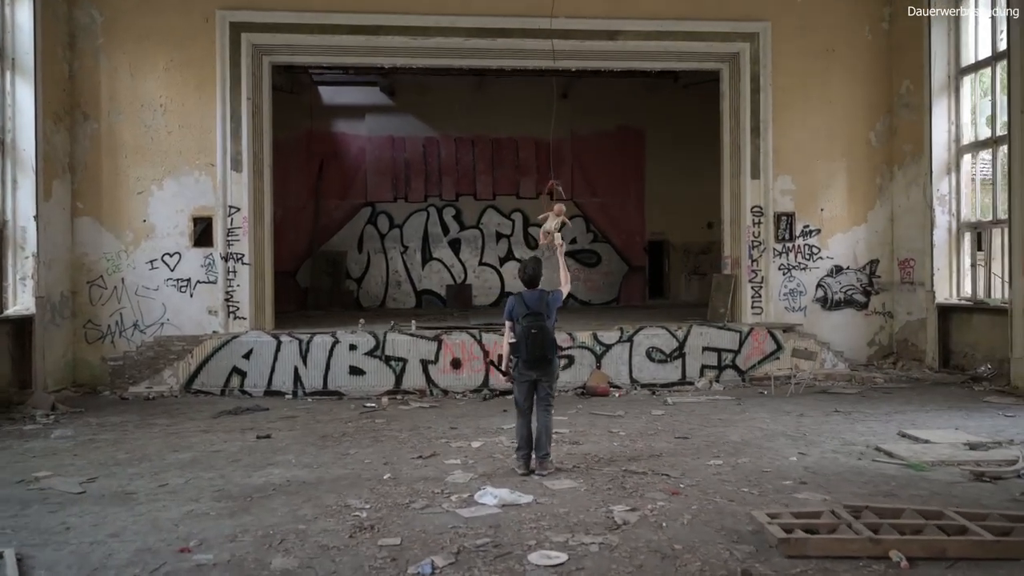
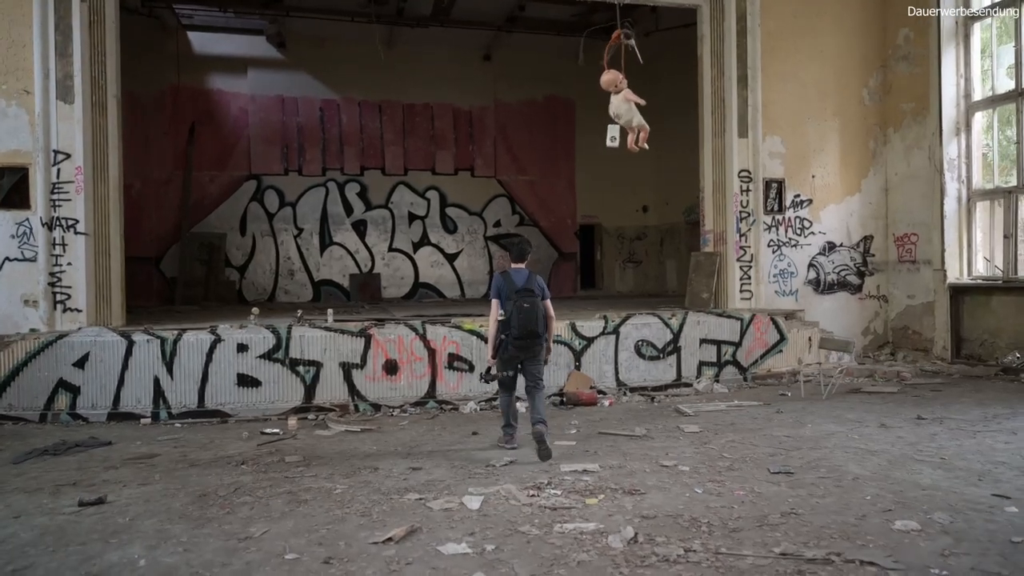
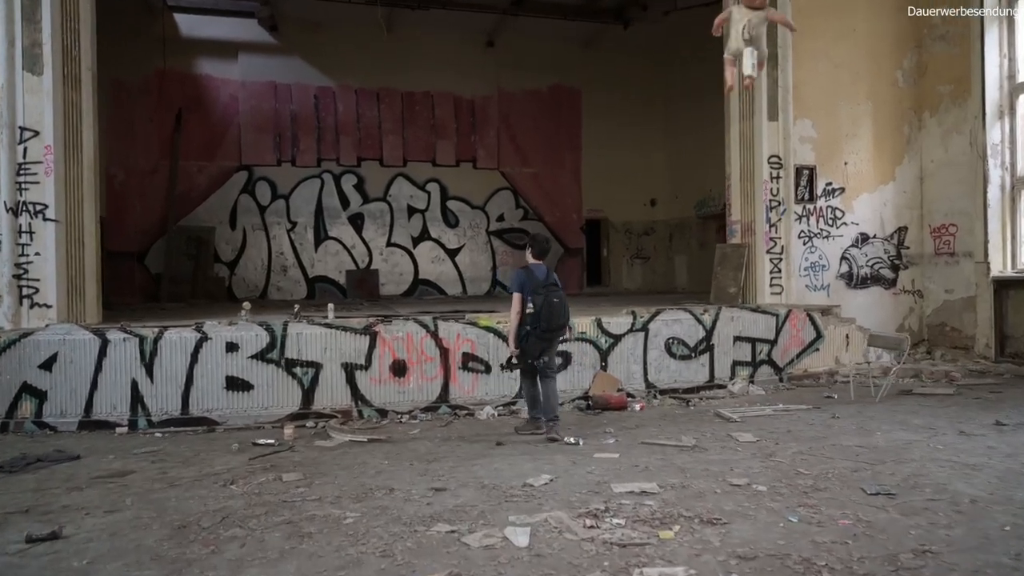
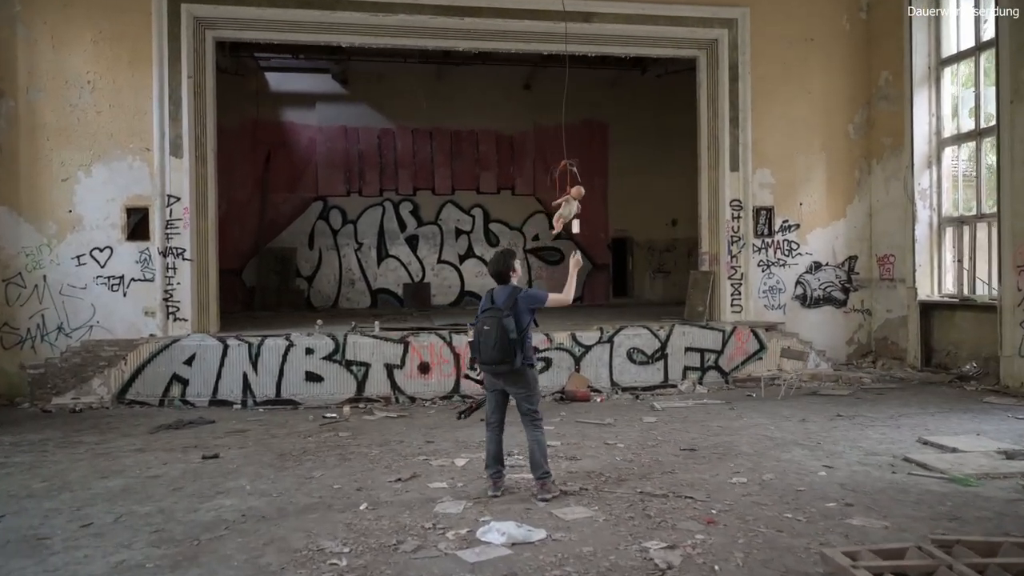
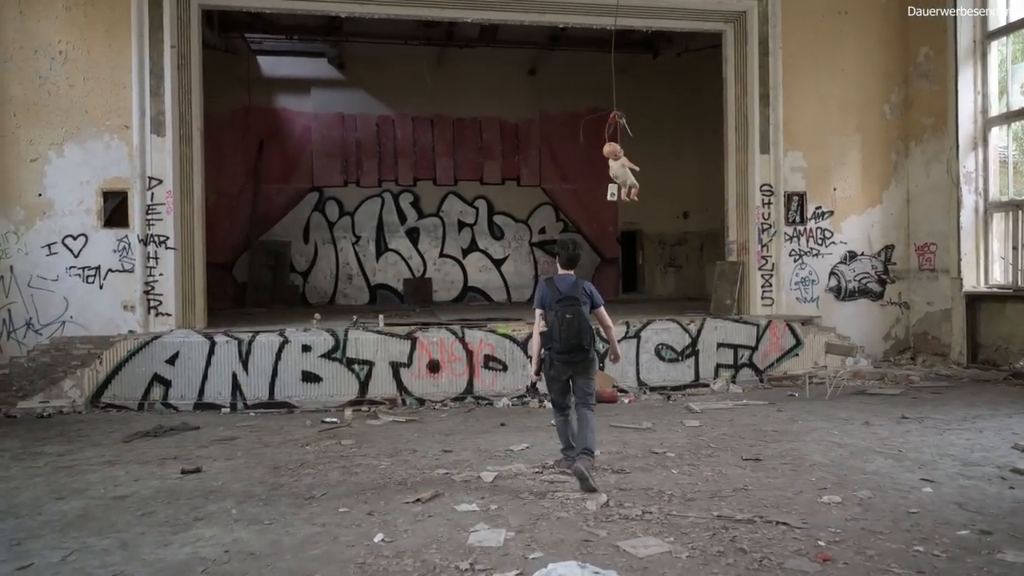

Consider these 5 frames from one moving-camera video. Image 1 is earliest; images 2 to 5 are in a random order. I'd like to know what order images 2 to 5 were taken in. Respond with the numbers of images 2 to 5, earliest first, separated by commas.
4, 5, 2, 3
